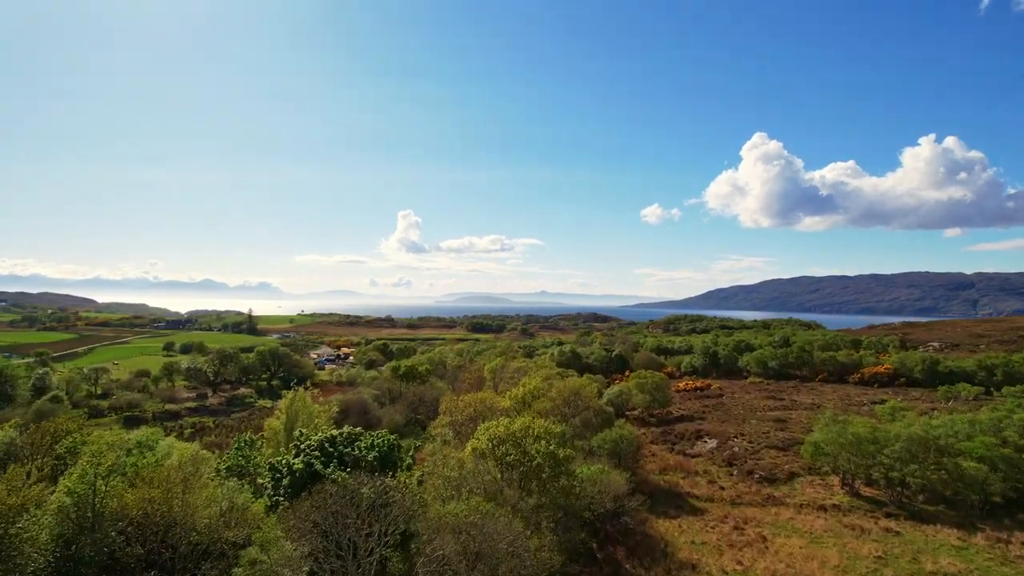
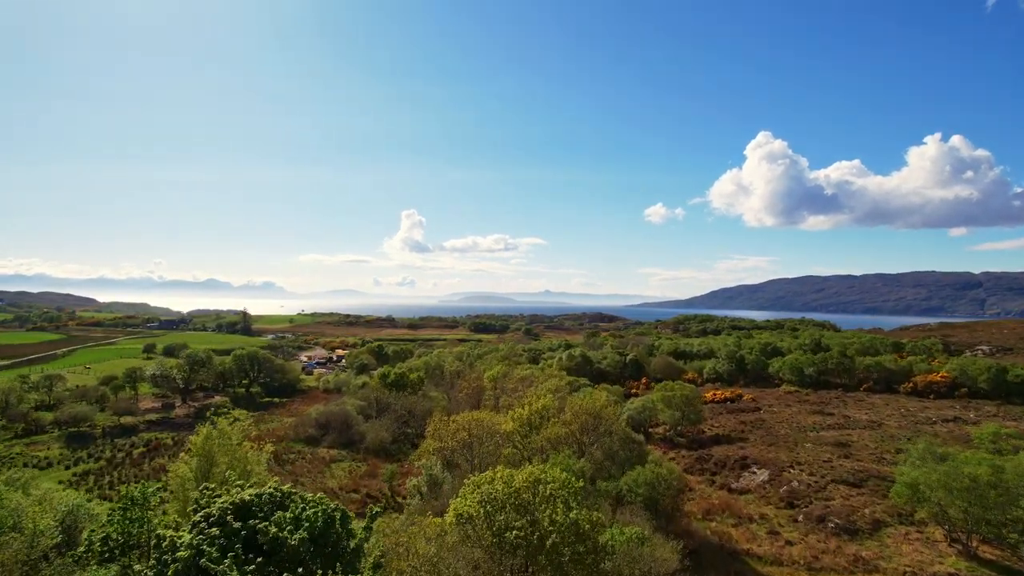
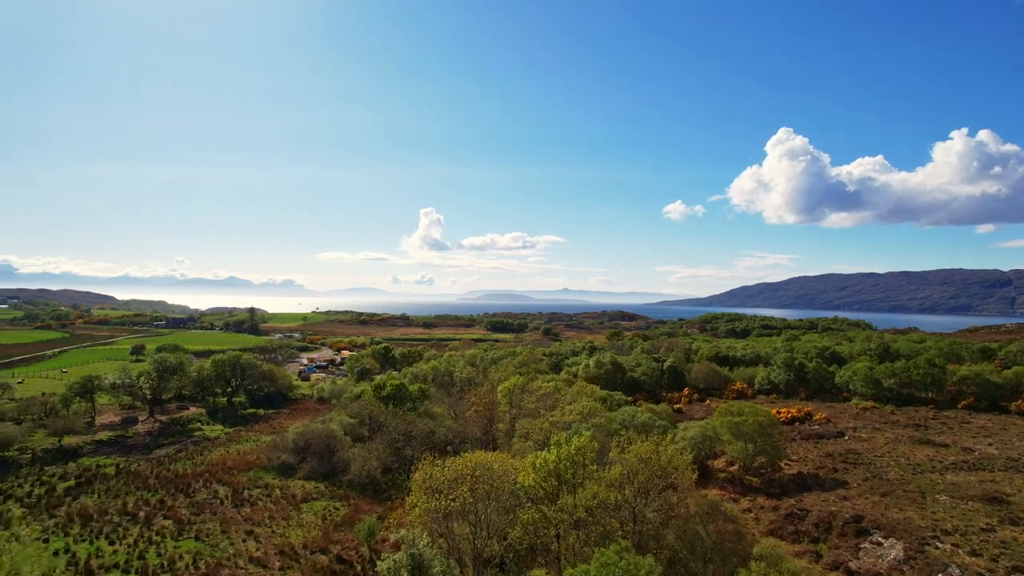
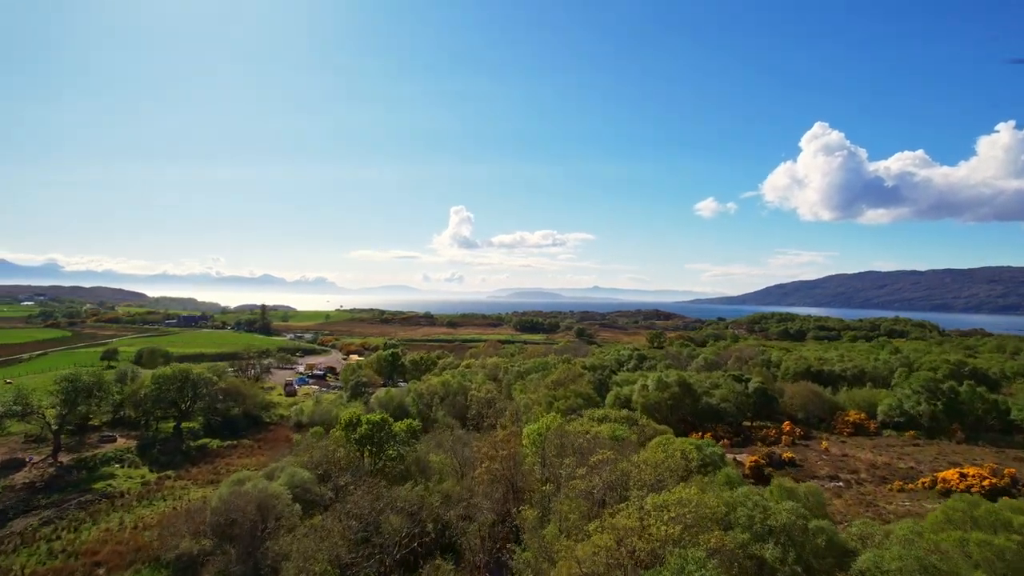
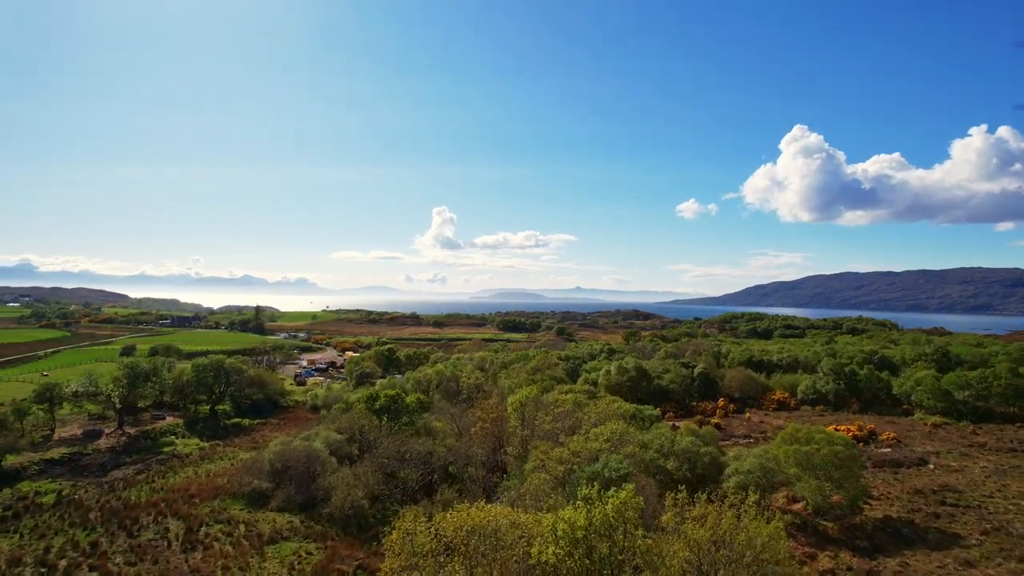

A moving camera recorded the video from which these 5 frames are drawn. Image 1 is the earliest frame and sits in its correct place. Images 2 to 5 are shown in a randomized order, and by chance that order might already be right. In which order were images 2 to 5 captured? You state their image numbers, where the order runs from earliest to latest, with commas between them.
2, 3, 5, 4
